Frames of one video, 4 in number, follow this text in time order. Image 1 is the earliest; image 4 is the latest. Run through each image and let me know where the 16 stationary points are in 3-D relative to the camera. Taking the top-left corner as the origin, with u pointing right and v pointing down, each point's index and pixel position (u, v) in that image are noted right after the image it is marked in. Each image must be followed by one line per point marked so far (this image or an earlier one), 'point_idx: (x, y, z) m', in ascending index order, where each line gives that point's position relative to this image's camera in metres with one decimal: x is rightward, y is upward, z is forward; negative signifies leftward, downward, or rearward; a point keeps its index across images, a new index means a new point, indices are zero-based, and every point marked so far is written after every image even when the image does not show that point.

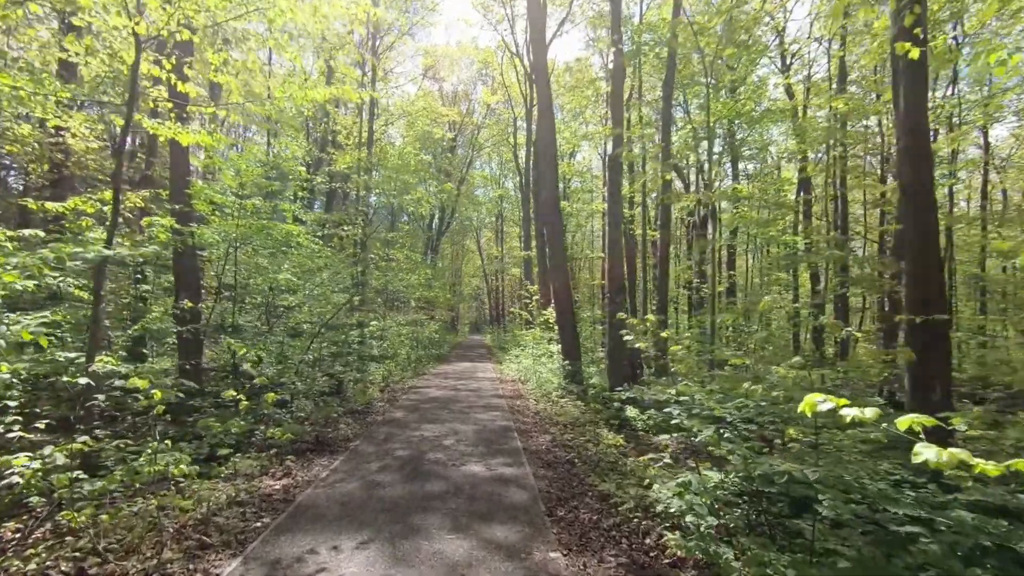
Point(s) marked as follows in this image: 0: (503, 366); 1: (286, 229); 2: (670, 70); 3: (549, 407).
0: (-0.2, -2.2, +14.7) m
1: (-3.7, +1.0, +8.7) m
2: (+4.3, +5.9, +14.6) m
3: (+0.5, -1.8, +7.9) m
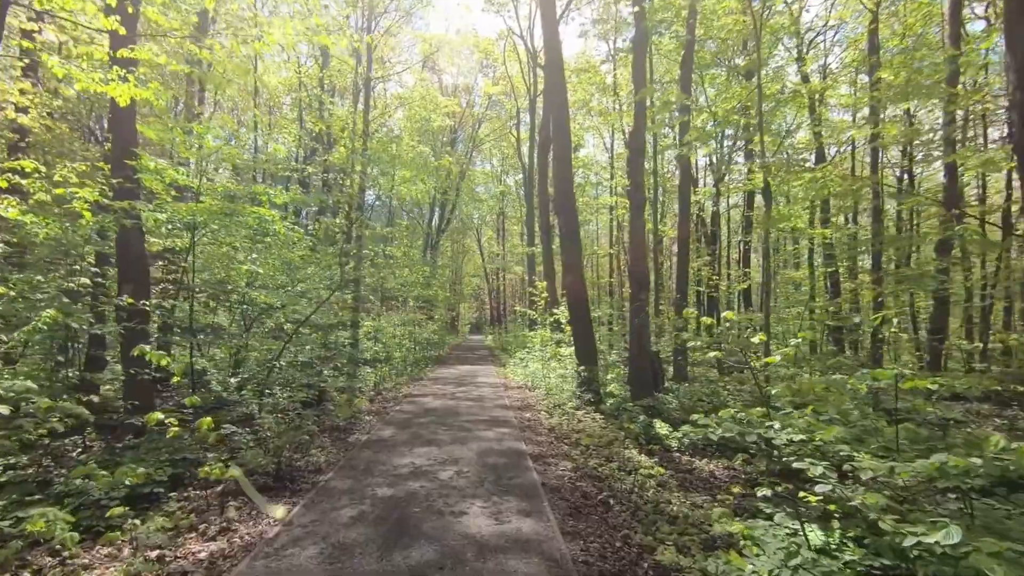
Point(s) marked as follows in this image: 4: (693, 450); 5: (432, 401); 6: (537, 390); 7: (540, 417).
0: (-0.1, -2.1, +13.6) m
1: (-3.6, +1.0, +7.6) m
2: (+4.4, +6.0, +13.4) m
3: (+0.7, -1.7, +6.8) m
4: (+2.0, -1.8, +6.0) m
5: (-1.3, -1.8, +8.4) m
6: (+0.5, -1.9, +9.9) m
7: (+0.4, -1.7, +7.2) m
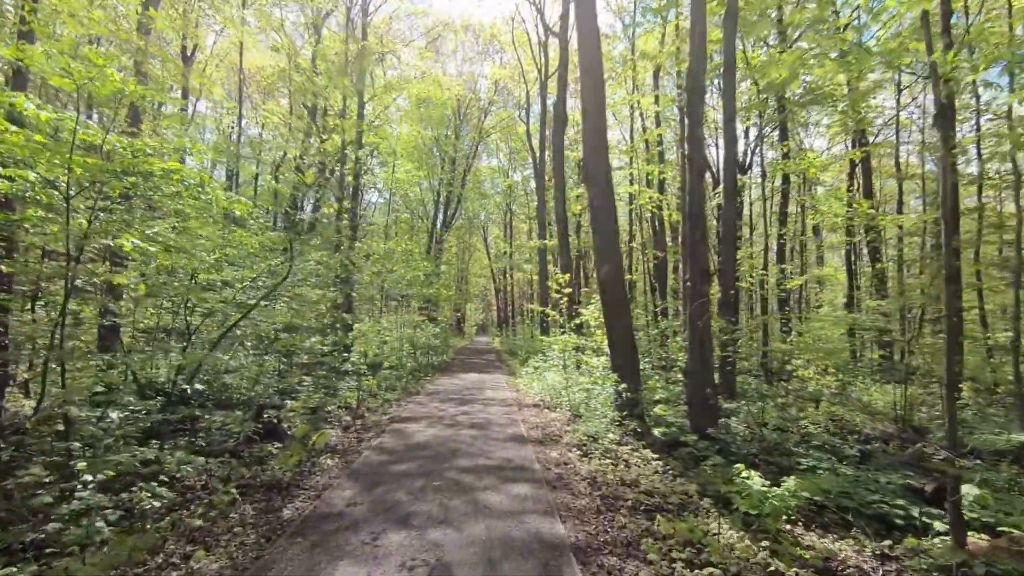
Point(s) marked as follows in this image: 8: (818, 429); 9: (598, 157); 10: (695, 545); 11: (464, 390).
0: (+0.2, -2.0, +11.6) m
1: (-3.4, +1.1, +5.7) m
2: (+4.7, +6.1, +11.4) m
3: (+0.9, -1.6, +4.8) m
4: (+2.2, -1.7, +4.0) m
5: (-1.0, -1.7, +6.4) m
6: (+0.7, -1.8, +7.9) m
7: (+0.6, -1.6, +5.2) m
8: (+4.0, -1.9, +7.0) m
9: (+1.1, +1.7, +6.9) m
10: (+1.1, -1.6, +3.3) m
11: (-1.0, -2.0, +10.8) m
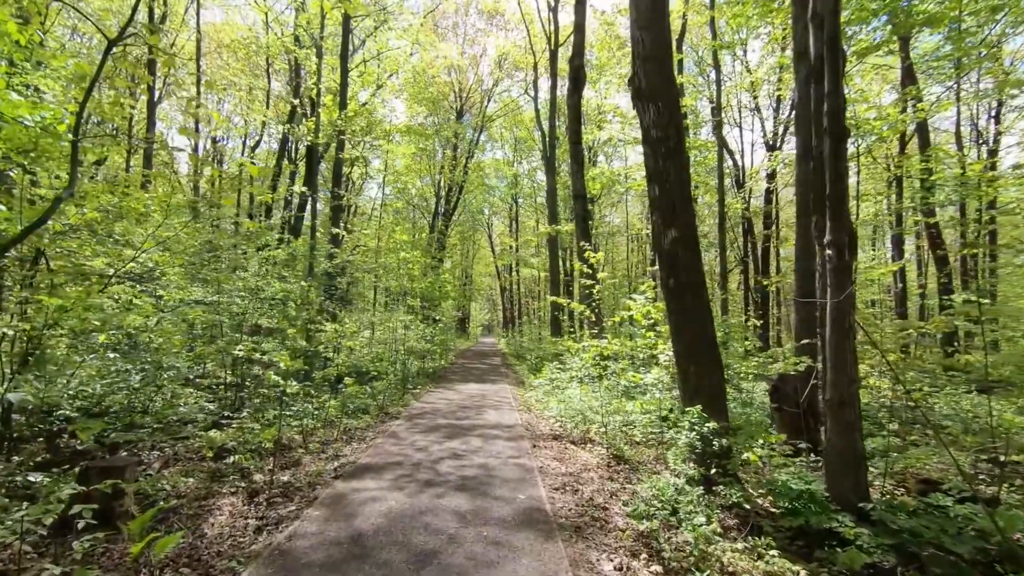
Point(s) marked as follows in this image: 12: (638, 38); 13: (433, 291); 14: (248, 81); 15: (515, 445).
0: (+0.3, -1.9, +9.1) m
1: (-3.3, +1.3, +3.3) m
2: (+4.8, +6.3, +8.9) m
3: (+0.9, -1.4, +2.3) m
4: (+2.3, -1.5, +1.5) m
5: (-0.9, -1.5, +4.0) m
6: (+0.8, -1.6, +5.5) m
7: (+0.7, -1.5, +2.7) m
8: (+4.1, -1.7, +4.5) m
9: (+1.1, +1.9, +4.4) m
10: (+1.2, -1.4, +0.8) m
11: (-0.8, -1.9, +8.4) m
12: (+1.0, +2.1, +4.5) m
13: (-2.5, -0.1, +16.9) m
14: (-8.0, +6.5, +16.2) m
15: (0.0, -1.7, +5.7) m
